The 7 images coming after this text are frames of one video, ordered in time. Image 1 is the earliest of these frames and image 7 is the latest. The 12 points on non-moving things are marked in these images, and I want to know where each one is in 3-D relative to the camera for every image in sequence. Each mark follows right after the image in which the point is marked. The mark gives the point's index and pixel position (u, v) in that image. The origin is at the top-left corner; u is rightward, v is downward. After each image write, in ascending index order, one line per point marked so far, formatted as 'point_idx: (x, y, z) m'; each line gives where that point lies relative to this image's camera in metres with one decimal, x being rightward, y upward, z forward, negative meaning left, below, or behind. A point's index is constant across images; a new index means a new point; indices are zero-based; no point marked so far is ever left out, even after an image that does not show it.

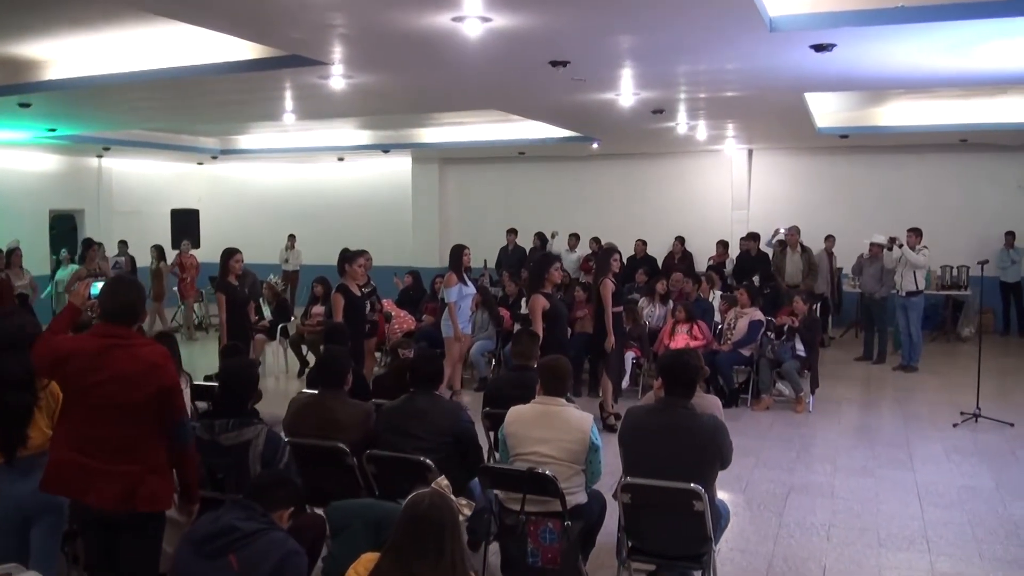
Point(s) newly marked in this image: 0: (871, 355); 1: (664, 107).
0: (+3.7, -0.7, +9.3) m
1: (+1.3, +1.5, +7.6) m
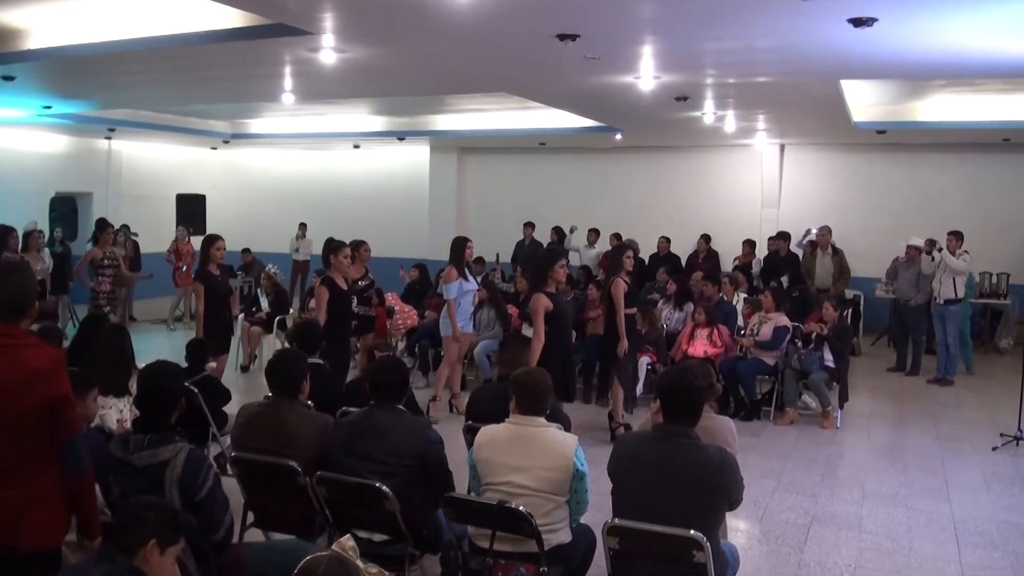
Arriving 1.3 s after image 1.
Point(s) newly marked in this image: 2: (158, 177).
0: (+3.8, -0.8, +8.7) m
1: (+1.4, +1.5, +7.0) m
2: (-5.7, +1.8, +14.3) m
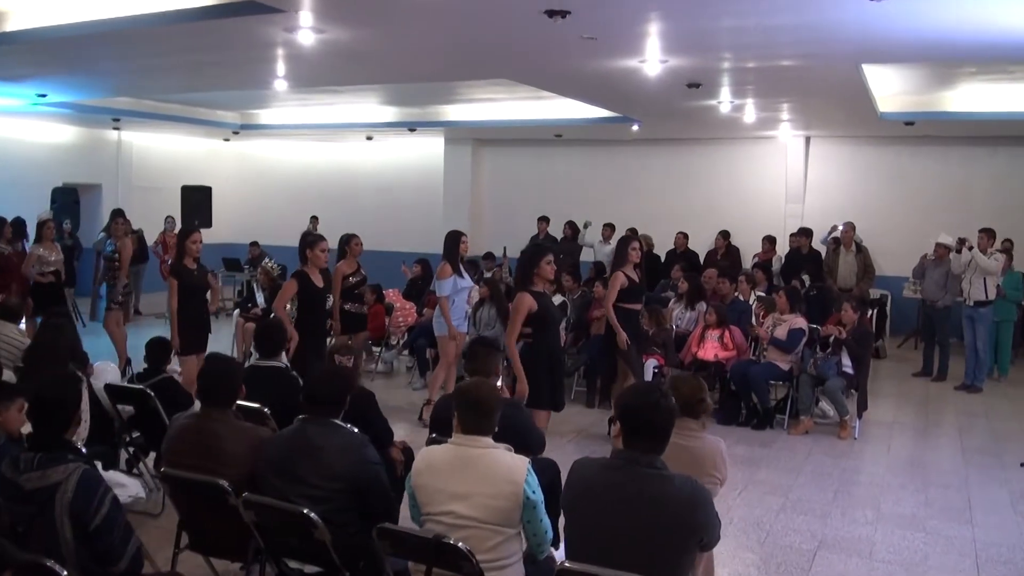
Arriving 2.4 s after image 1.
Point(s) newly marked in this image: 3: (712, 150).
0: (+3.8, -0.8, +8.2) m
1: (+1.4, +1.5, +6.6) m
2: (-5.4, +1.9, +14.1) m
3: (+2.7, +1.8, +12.0) m
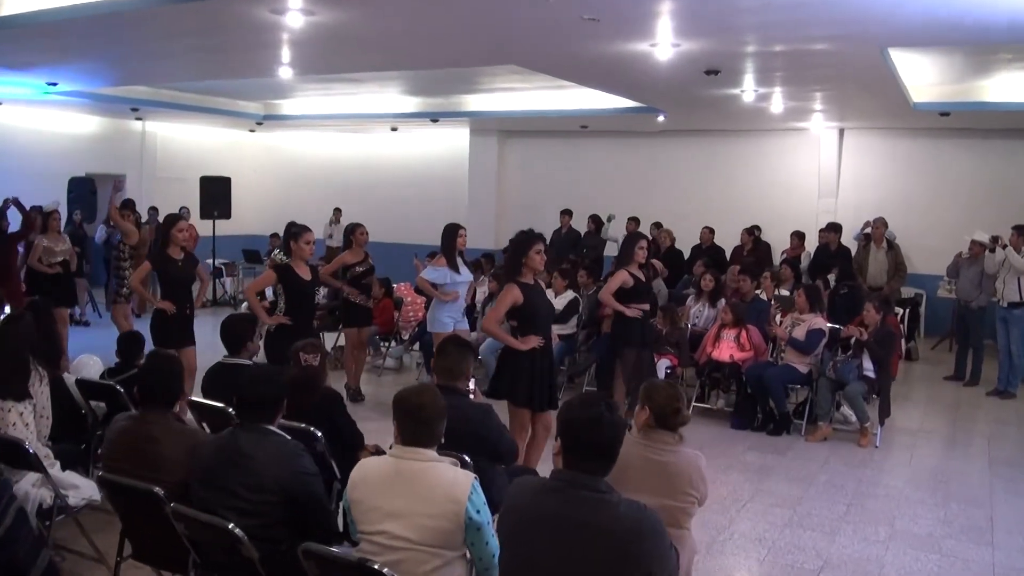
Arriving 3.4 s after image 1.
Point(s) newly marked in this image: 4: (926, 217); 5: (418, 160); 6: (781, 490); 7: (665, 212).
0: (+3.9, -0.8, +7.7) m
1: (+1.4, +1.6, +6.3) m
2: (-5.0, +2.0, +14.1) m
3: (+3.0, +1.9, +11.6) m
4: (+4.9, +0.8, +10.5) m
5: (-1.5, +2.0, +14.2) m
6: (+1.5, -1.1, +4.8) m
7: (+2.1, +1.0, +12.1) m
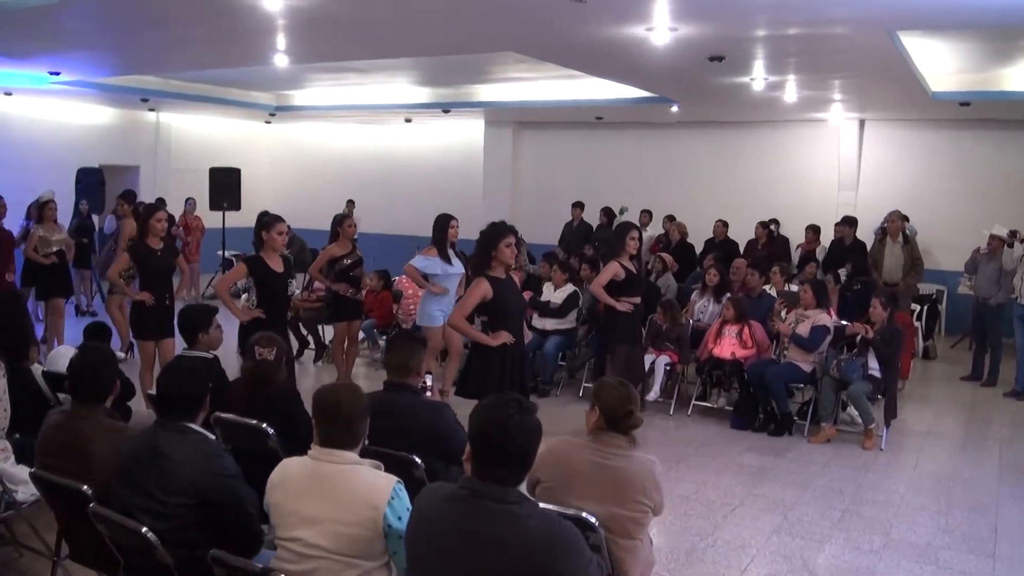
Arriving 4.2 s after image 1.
0: (+3.9, -0.7, +7.4) m
1: (+1.4, +1.6, +6.0) m
2: (-4.8, +2.2, +14.0) m
3: (+3.1, +1.9, +11.3) m
4: (+5.0, +0.9, +10.2) m
5: (-1.2, +2.1, +14.0) m
6: (+1.4, -1.1, +4.6) m
7: (+2.2, +1.1, +11.9) m
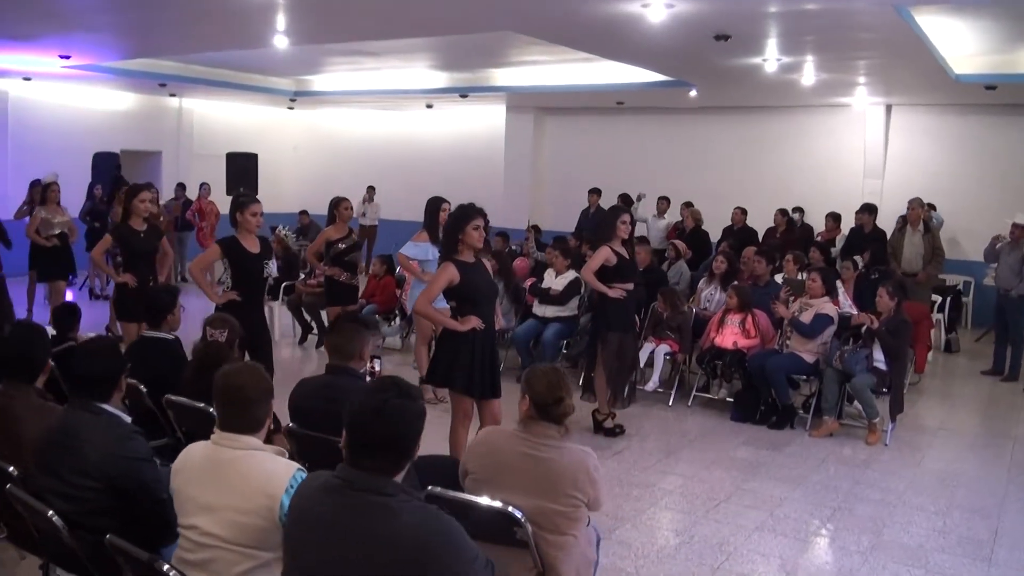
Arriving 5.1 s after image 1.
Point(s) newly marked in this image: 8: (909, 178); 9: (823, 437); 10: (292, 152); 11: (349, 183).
0: (+3.9, -0.7, +7.1) m
1: (+1.4, +1.7, +5.8) m
2: (-4.4, +2.4, +14.1) m
3: (+3.3, +2.1, +11.0) m
4: (+5.1, +0.9, +9.8) m
5: (-0.9, +2.3, +13.9) m
6: (+1.3, -1.0, +4.4) m
7: (+2.5, +1.2, +11.6) m
8: (+4.5, +1.3, +10.2) m
9: (+1.9, -0.9, +5.4) m
10: (-3.8, +2.3, +15.3) m
11: (-2.7, +1.7, +15.0) m
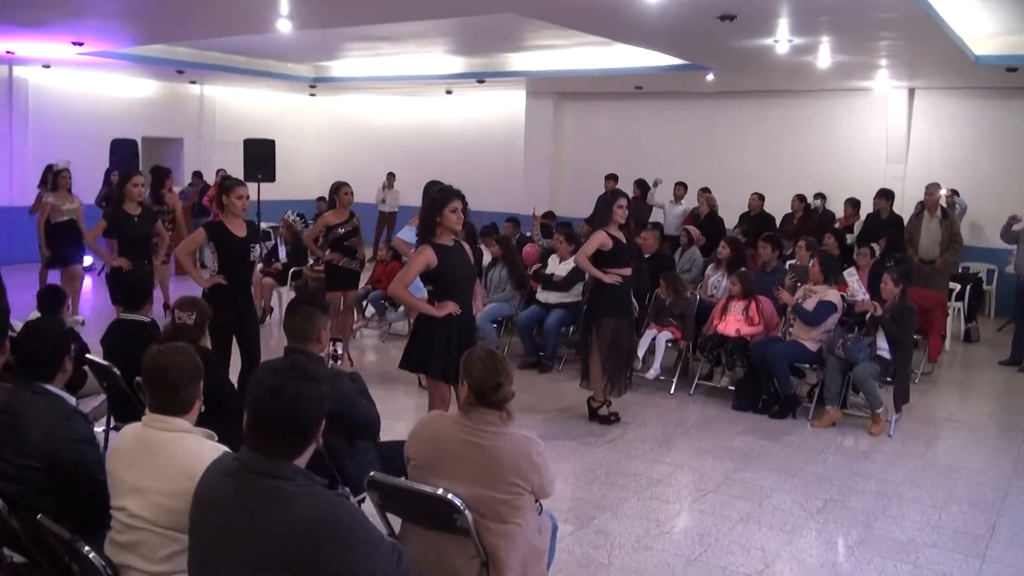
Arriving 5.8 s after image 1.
0: (+4.0, -0.6, +6.9) m
1: (+1.4, +1.8, +5.7) m
2: (-4.1, +2.6, +14.1) m
3: (+3.5, +2.2, +10.8) m
4: (+5.3, +1.1, +9.5) m
5: (-0.6, +2.5, +13.8) m
6: (+1.2, -0.9, +4.3) m
7: (+2.7, +1.4, +11.4) m
8: (+4.7, +1.4, +10.0) m
9: (+1.9, -0.8, +5.3) m
10: (-3.4, +2.6, +15.3) m
11: (-2.4, +2.0, +15.0) m
